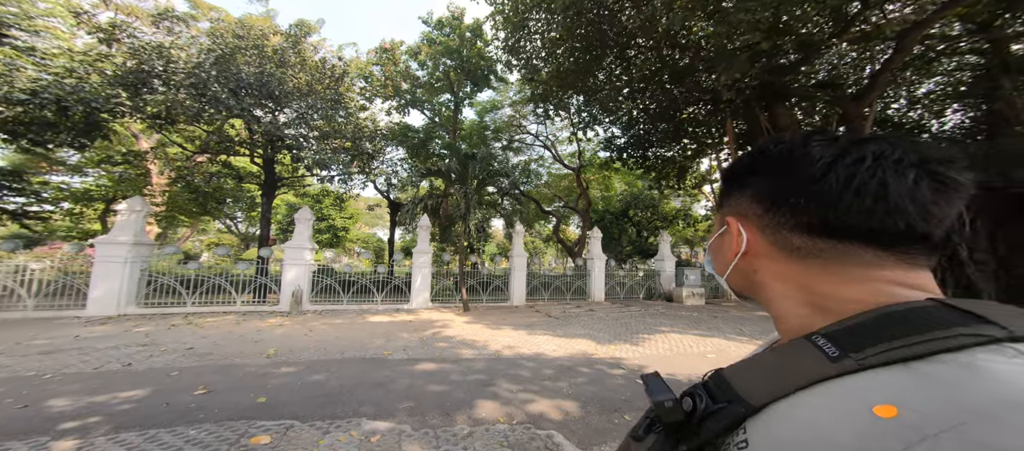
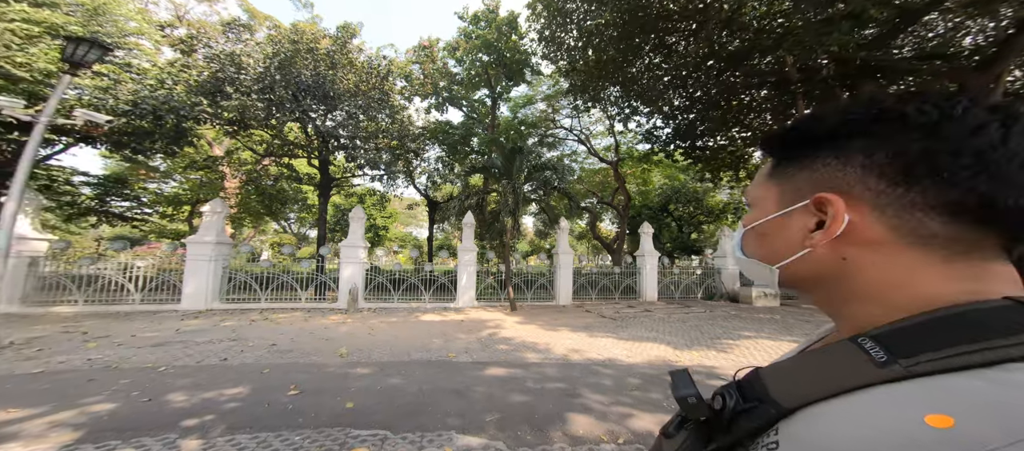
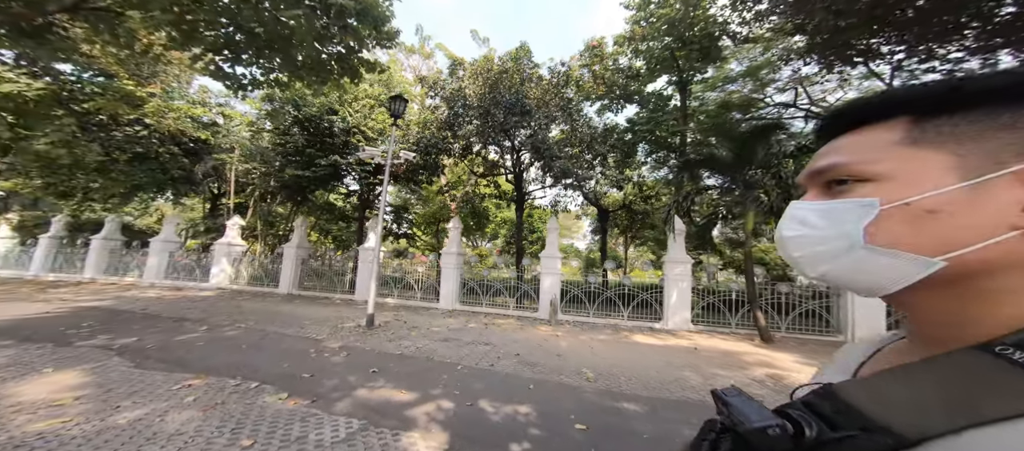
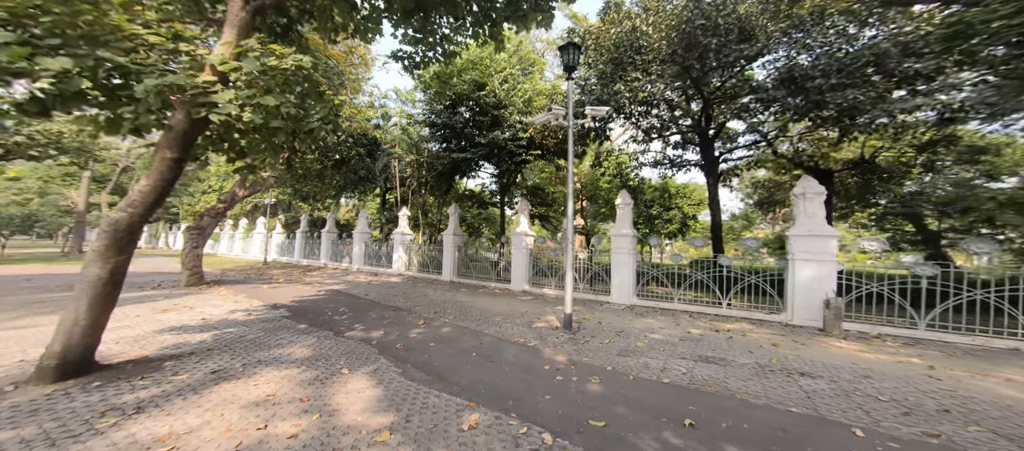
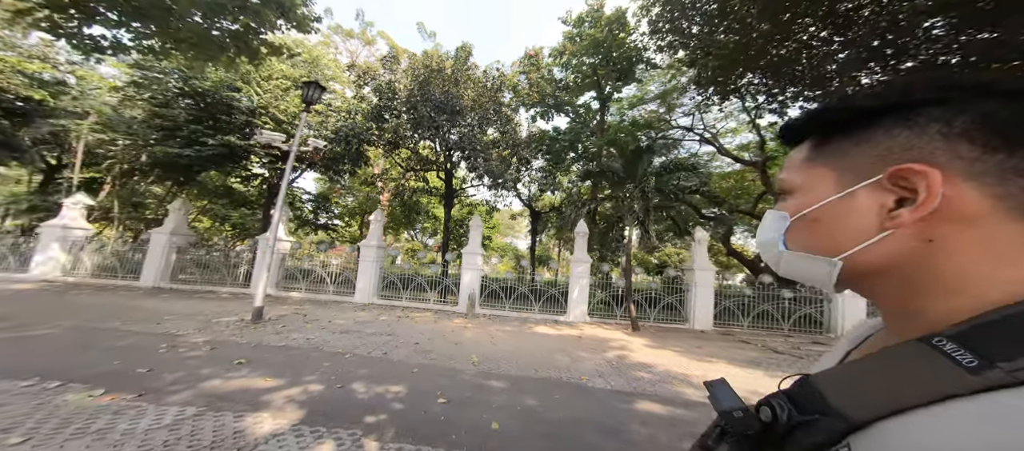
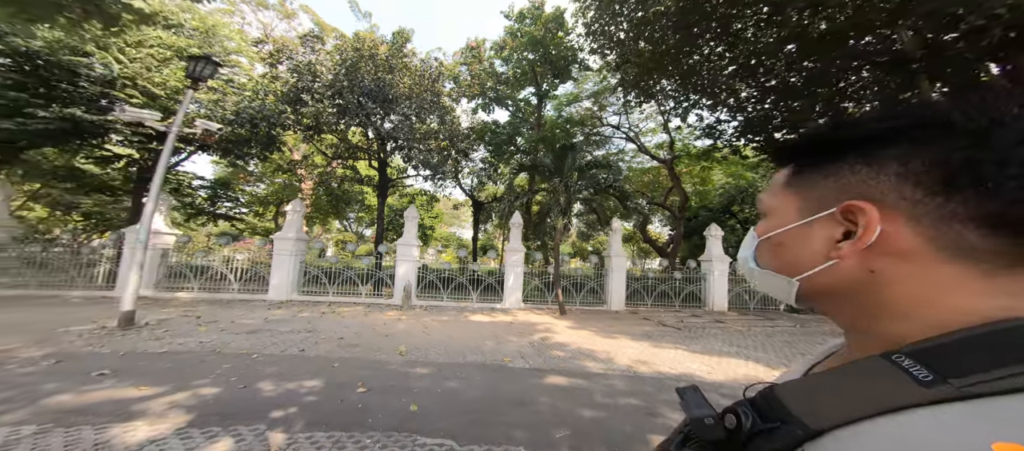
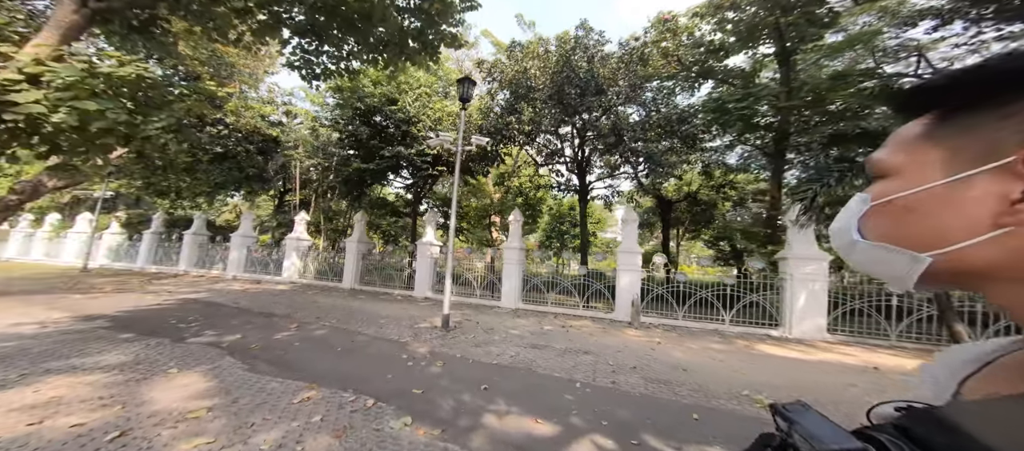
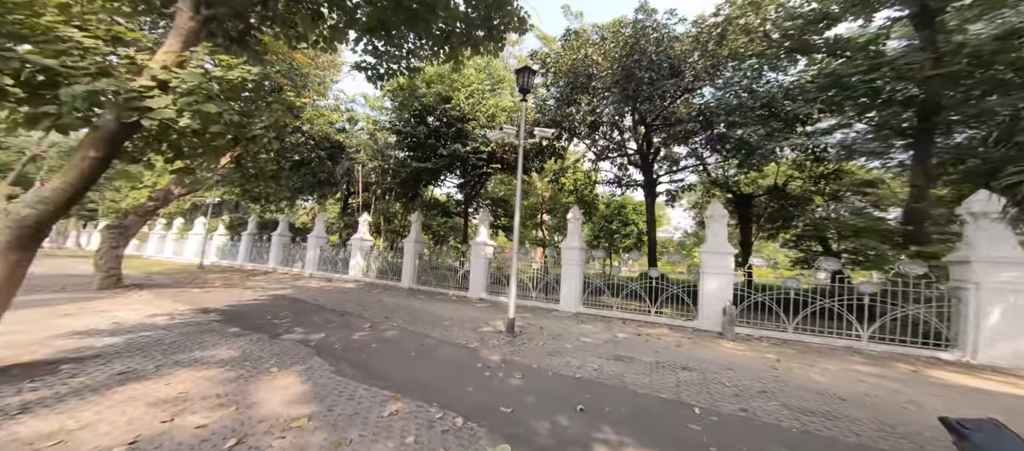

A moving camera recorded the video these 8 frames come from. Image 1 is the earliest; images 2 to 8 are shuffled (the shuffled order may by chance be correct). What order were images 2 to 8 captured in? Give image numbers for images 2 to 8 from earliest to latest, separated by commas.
2, 6, 5, 3, 7, 8, 4
